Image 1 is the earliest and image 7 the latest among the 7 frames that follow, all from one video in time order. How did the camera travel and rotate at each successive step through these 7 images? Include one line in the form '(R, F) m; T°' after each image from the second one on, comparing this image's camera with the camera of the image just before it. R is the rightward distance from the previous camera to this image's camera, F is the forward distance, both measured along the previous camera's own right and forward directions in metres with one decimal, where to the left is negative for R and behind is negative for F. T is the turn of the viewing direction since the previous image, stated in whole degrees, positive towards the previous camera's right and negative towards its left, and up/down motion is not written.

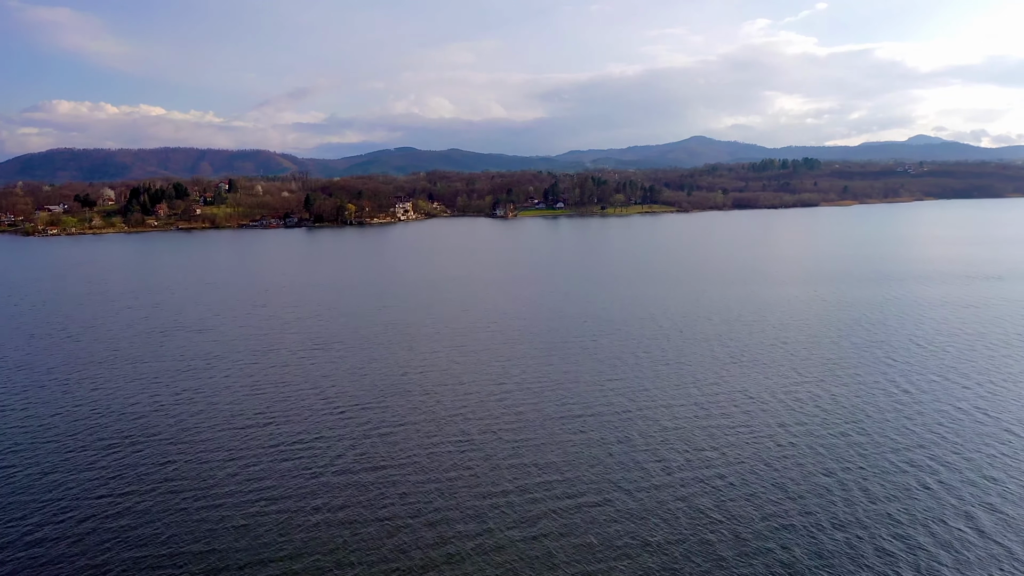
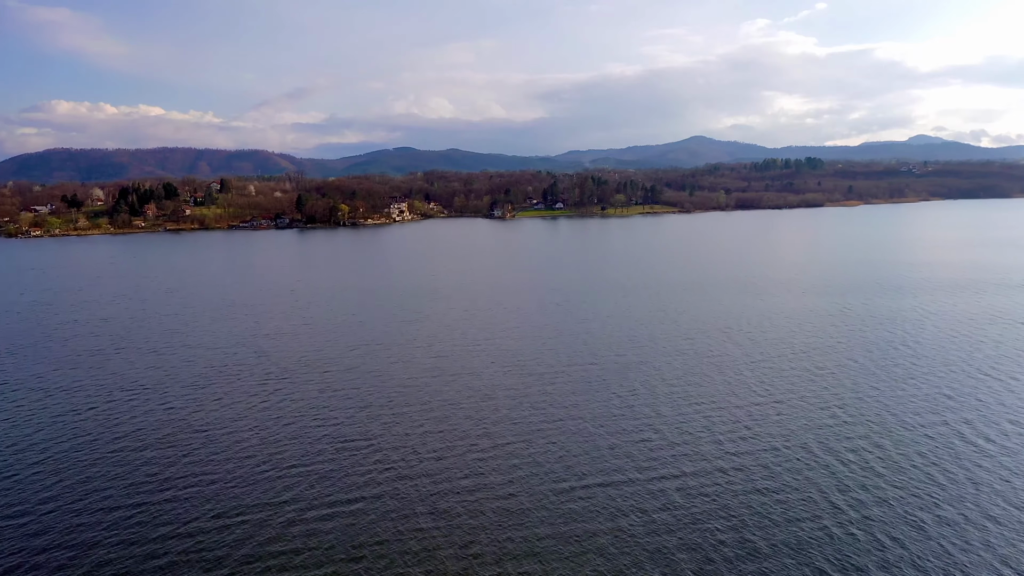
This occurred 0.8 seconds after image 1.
(+0.2, +1.4) m; 0°
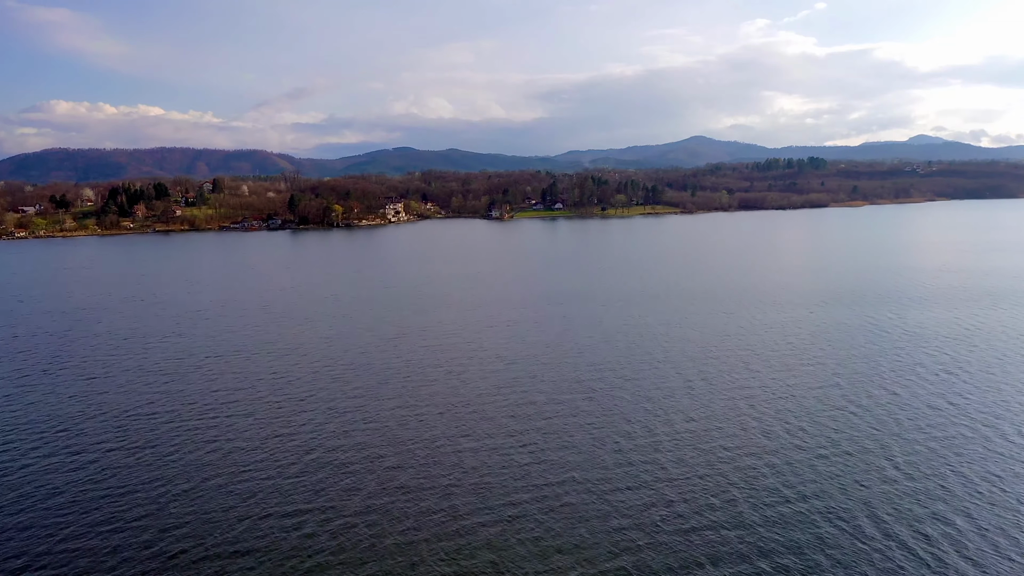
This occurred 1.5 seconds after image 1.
(+0.1, +1.3) m; 0°
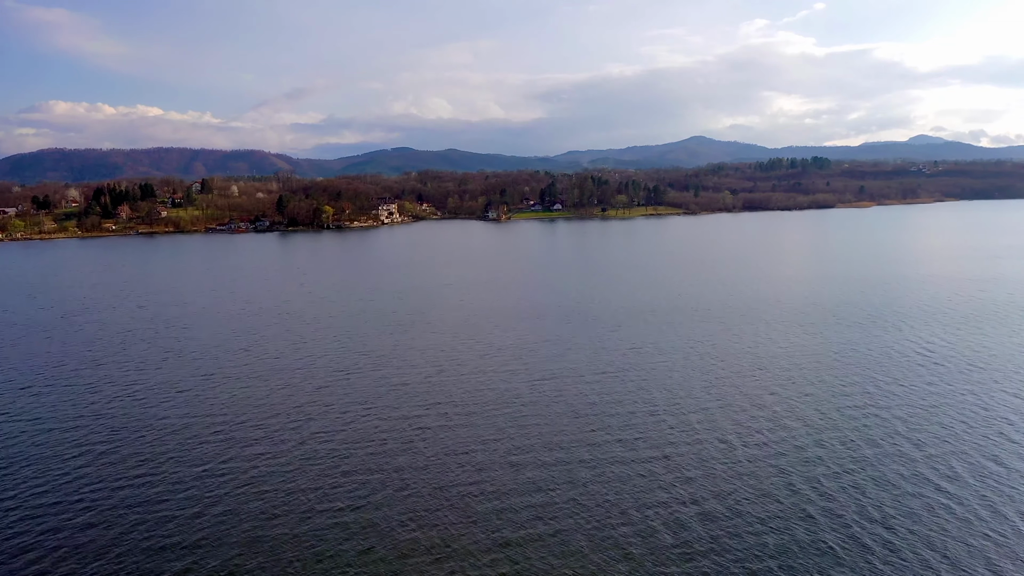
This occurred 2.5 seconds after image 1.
(+0.2, +1.8) m; 0°
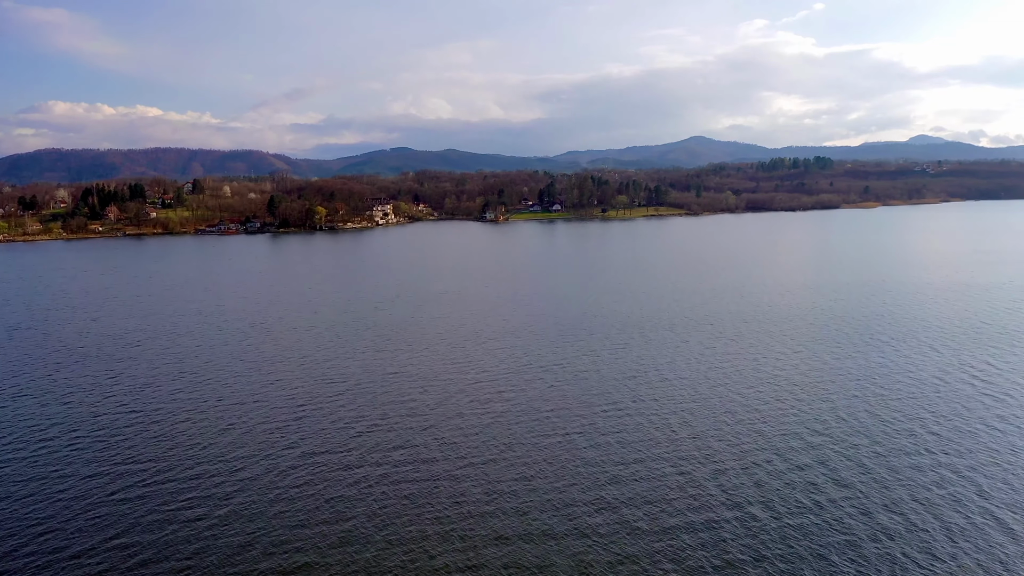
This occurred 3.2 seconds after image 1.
(+0.1, +1.3) m; 0°
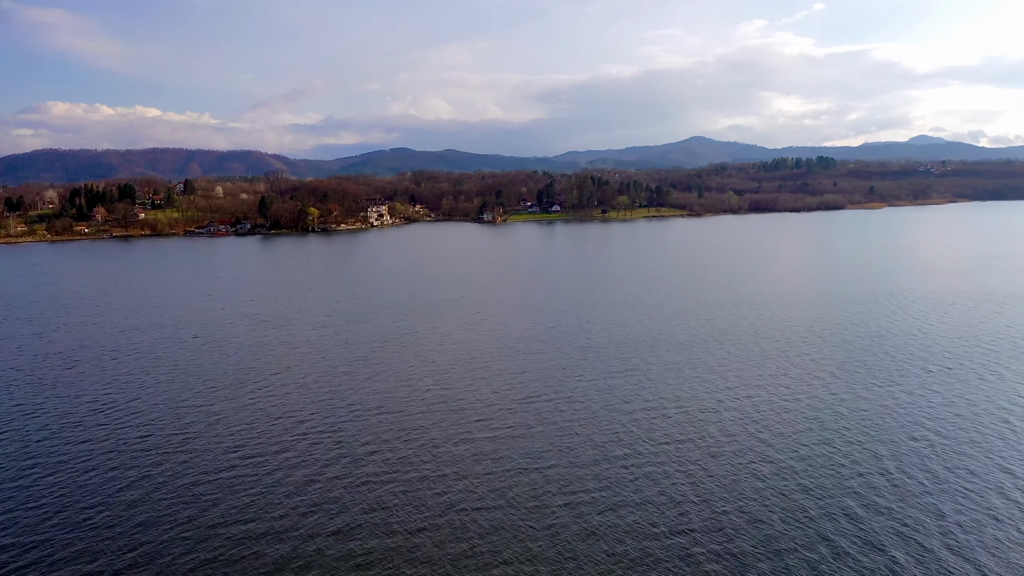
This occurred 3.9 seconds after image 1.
(+0.1, +1.3) m; 0°
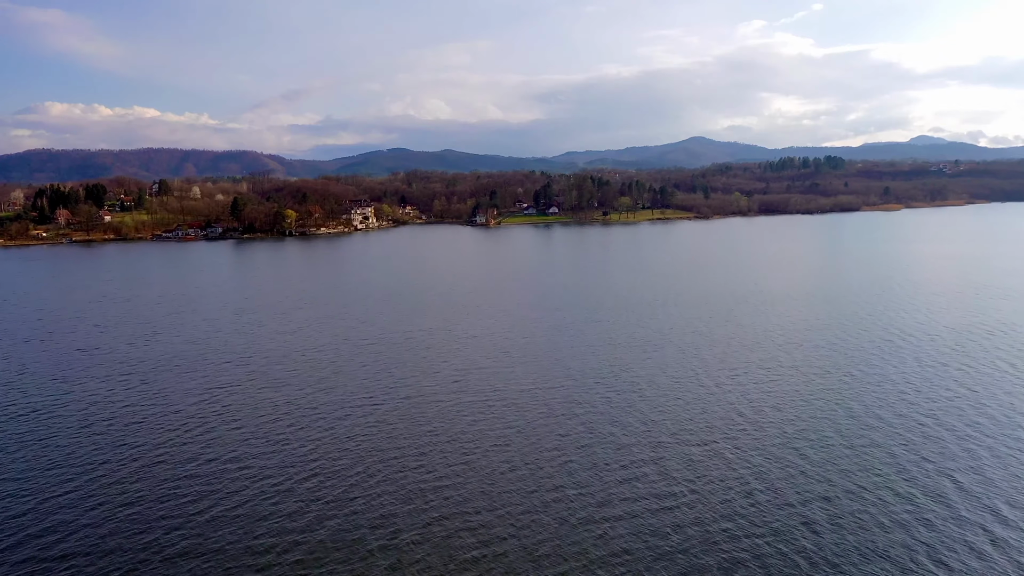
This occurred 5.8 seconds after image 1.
(+0.3, +3.4) m; 0°
